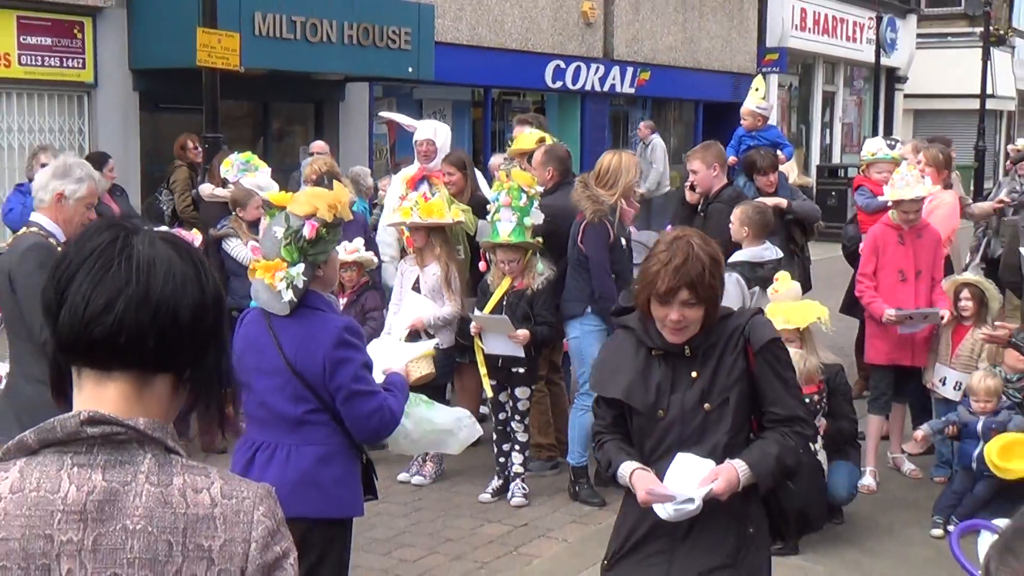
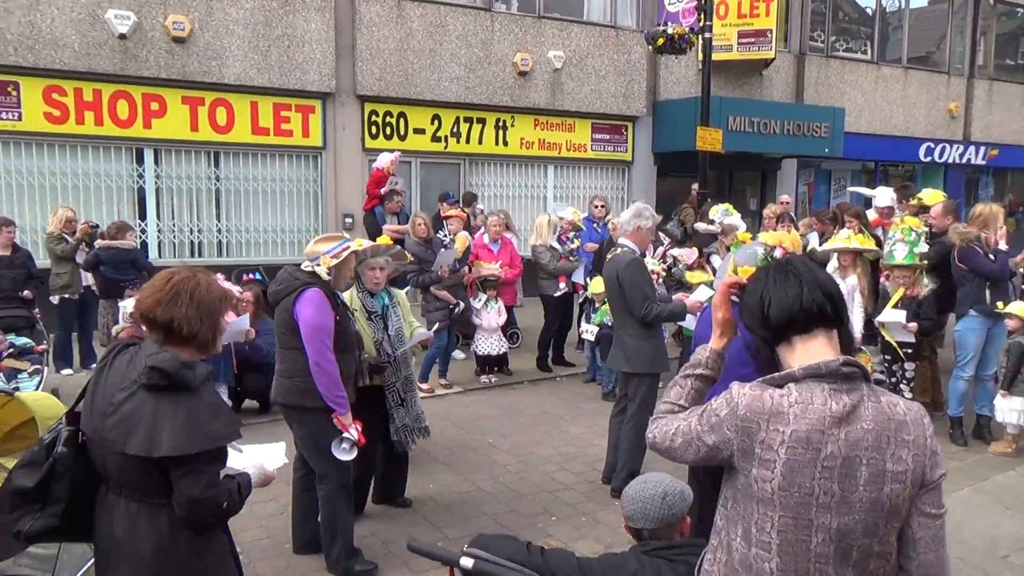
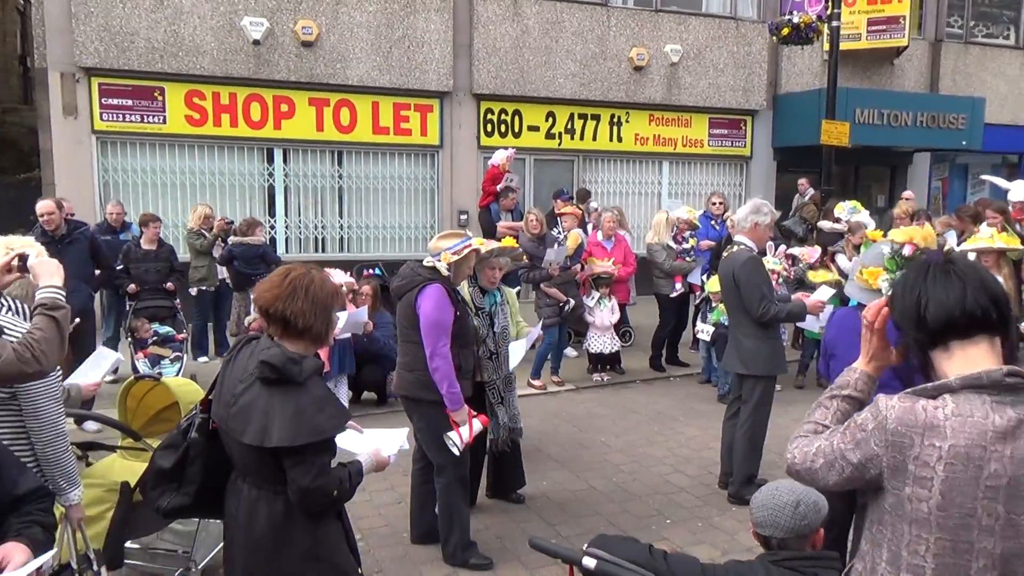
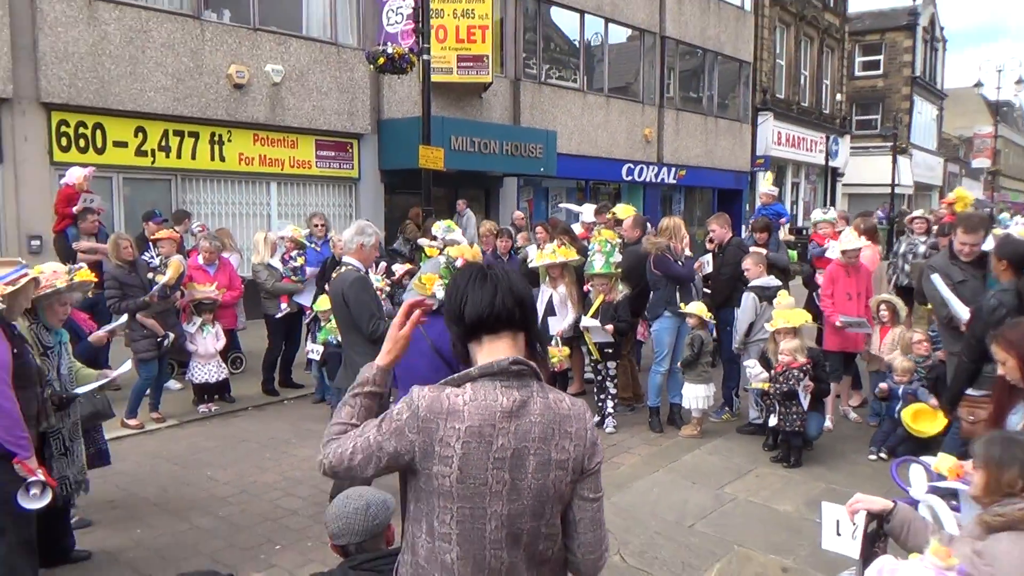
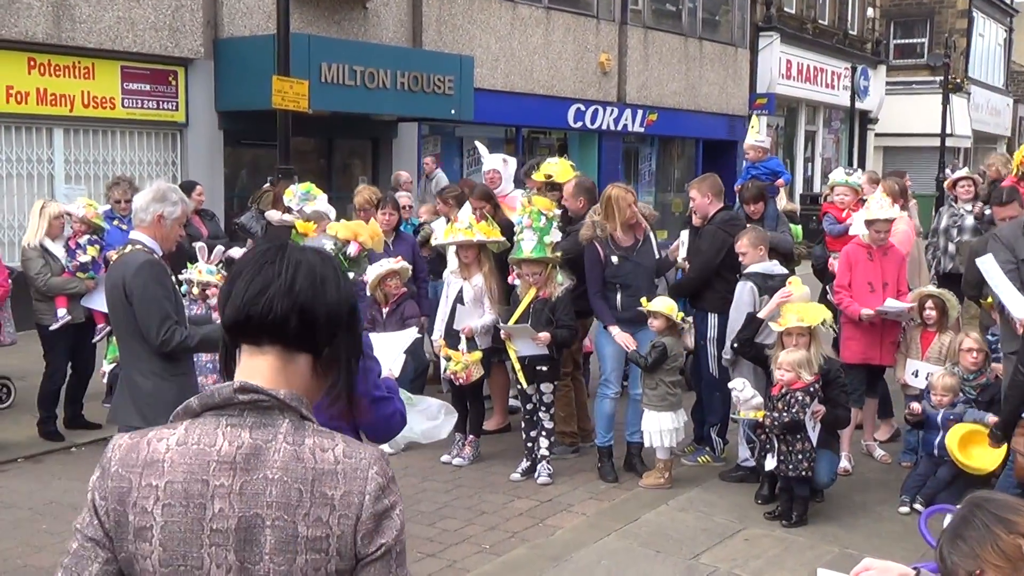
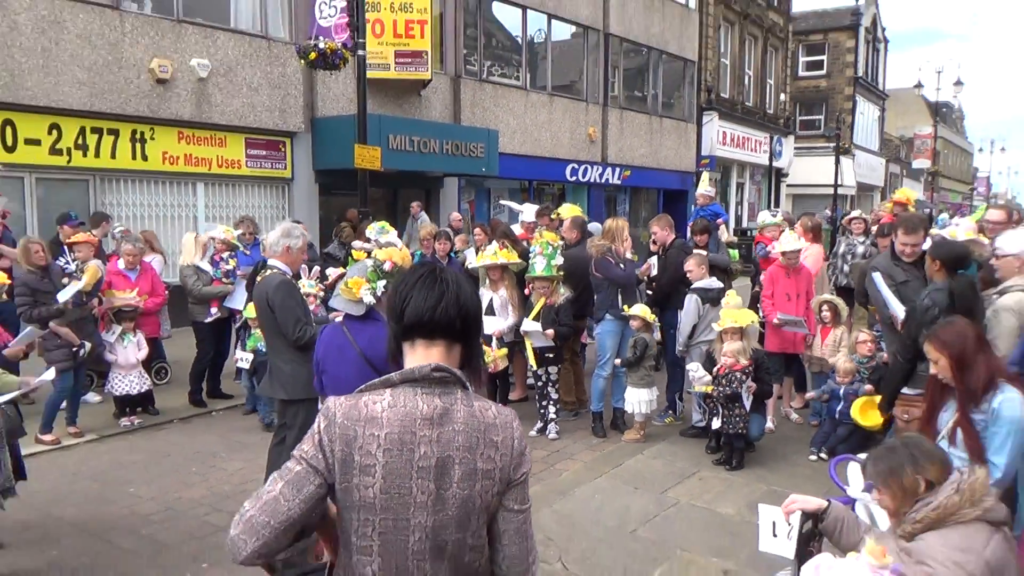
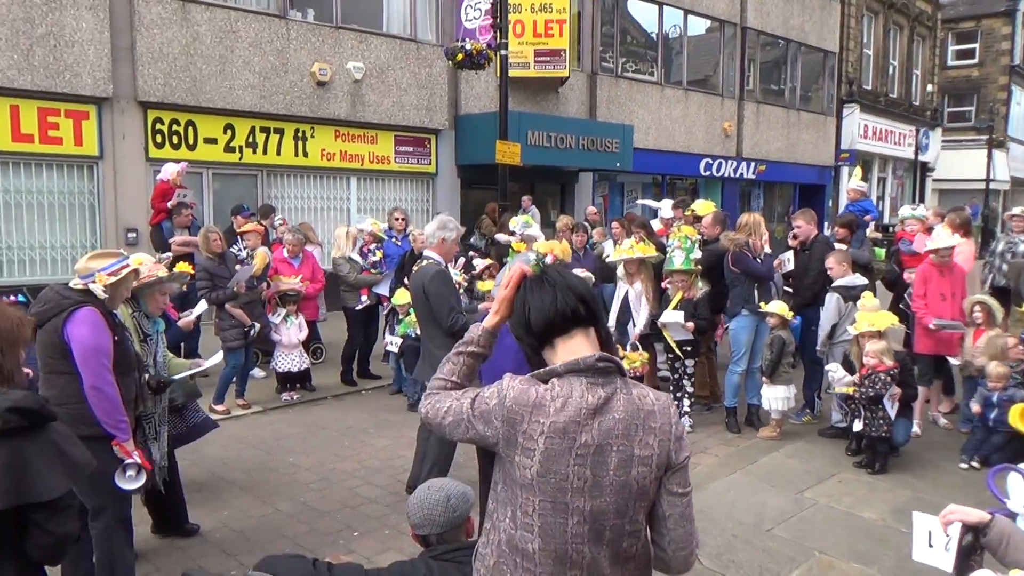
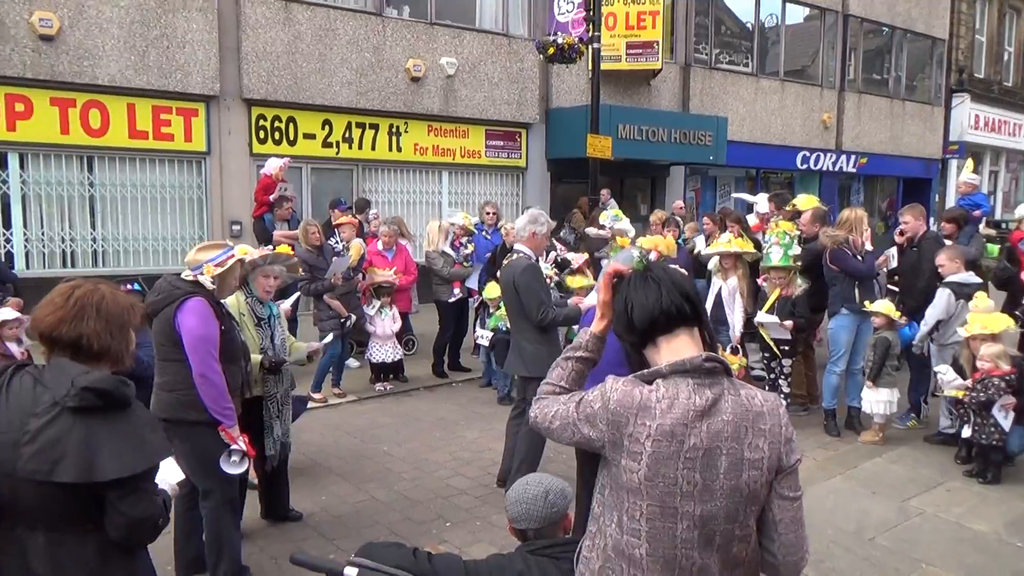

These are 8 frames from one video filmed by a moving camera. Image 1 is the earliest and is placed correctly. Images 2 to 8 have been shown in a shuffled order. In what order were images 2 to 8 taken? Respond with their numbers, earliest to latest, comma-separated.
5, 6, 4, 7, 8, 2, 3
